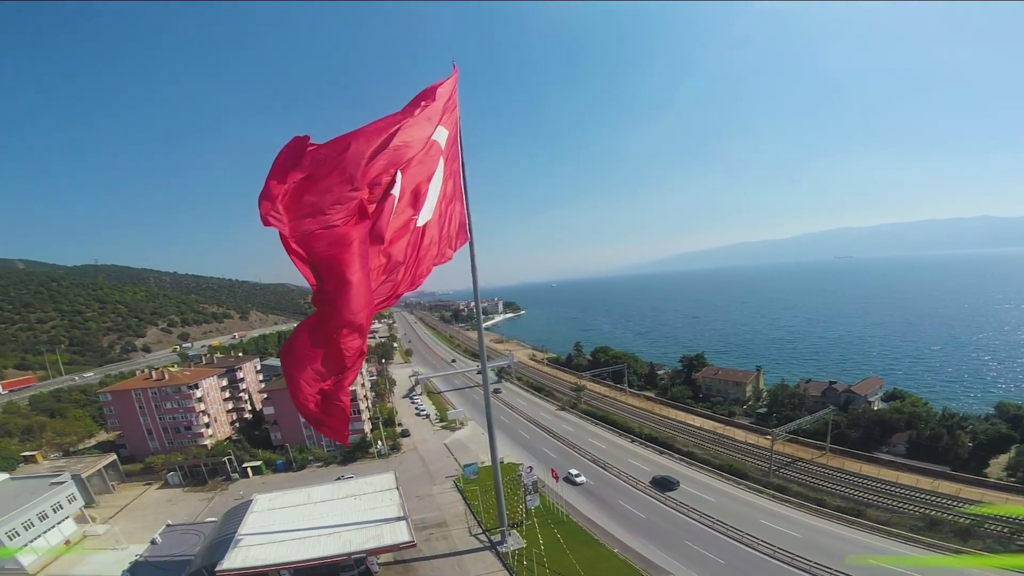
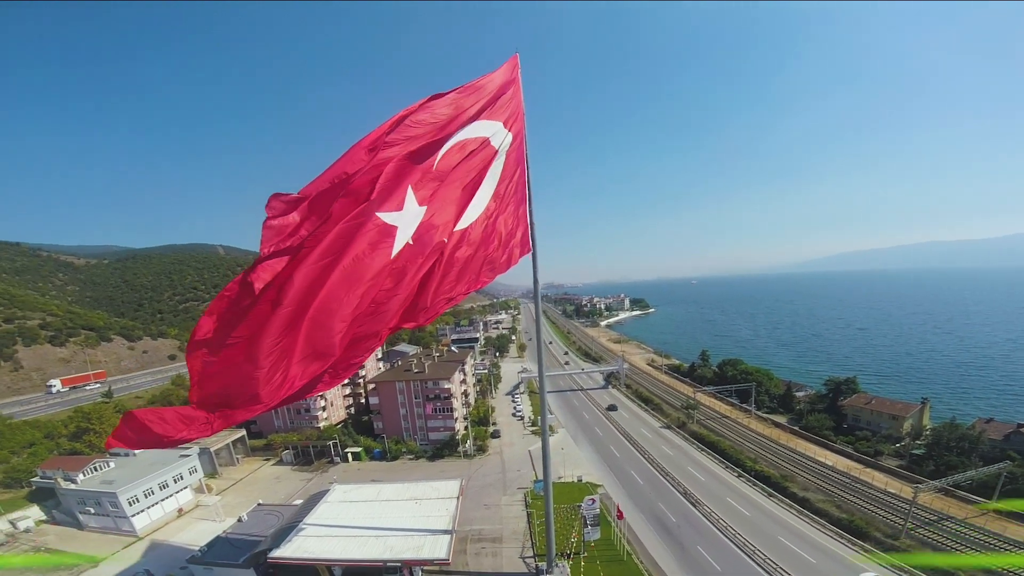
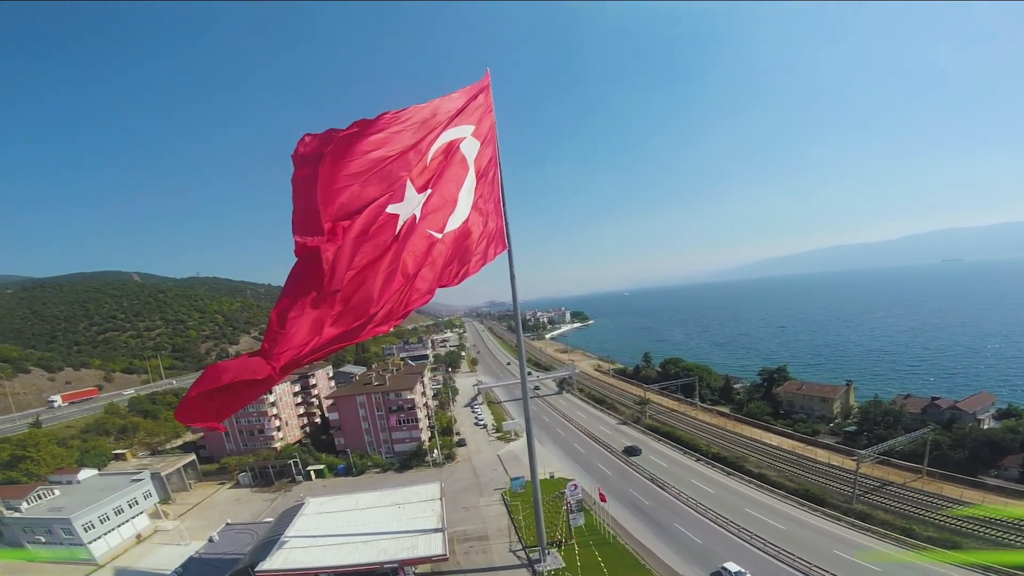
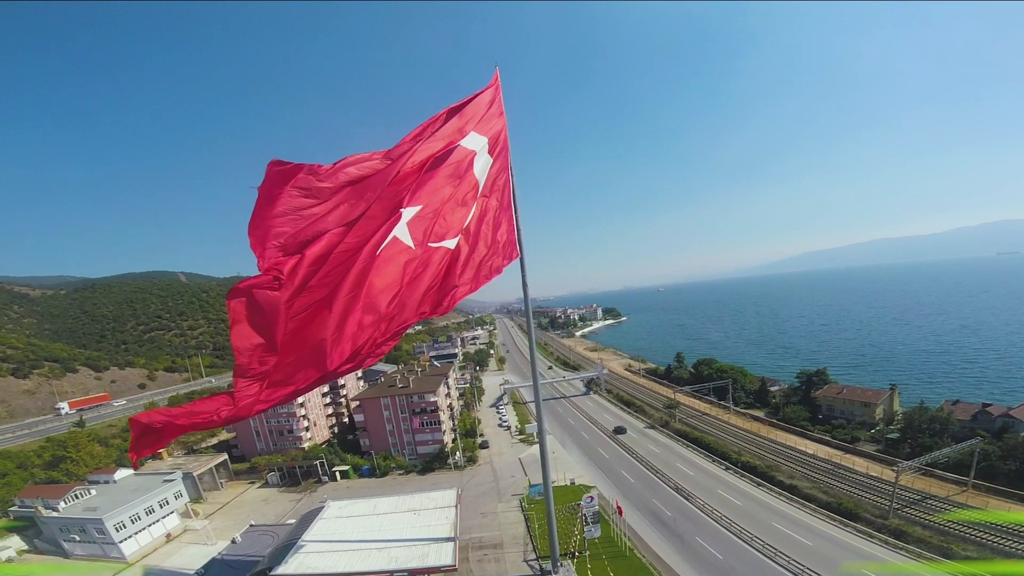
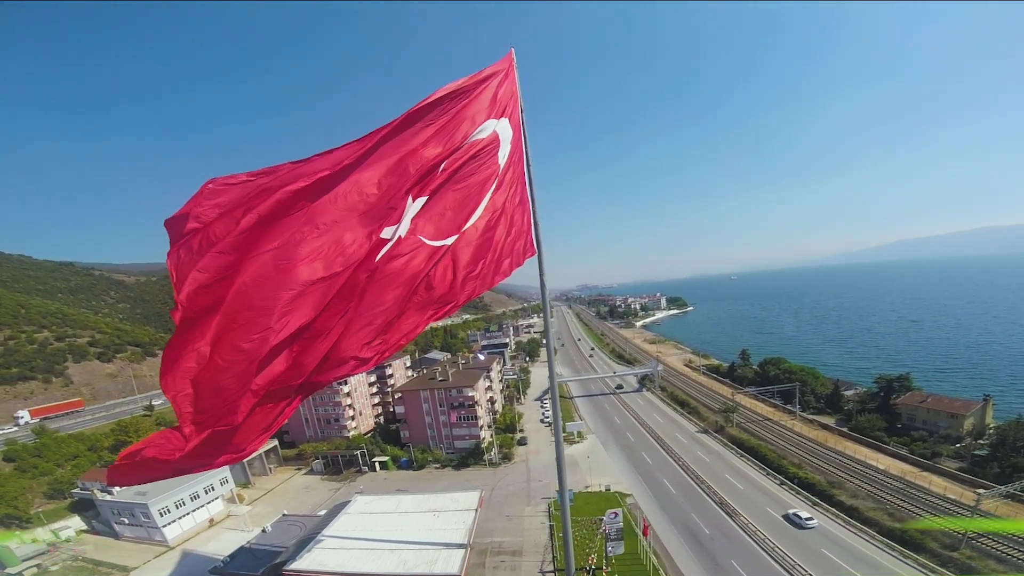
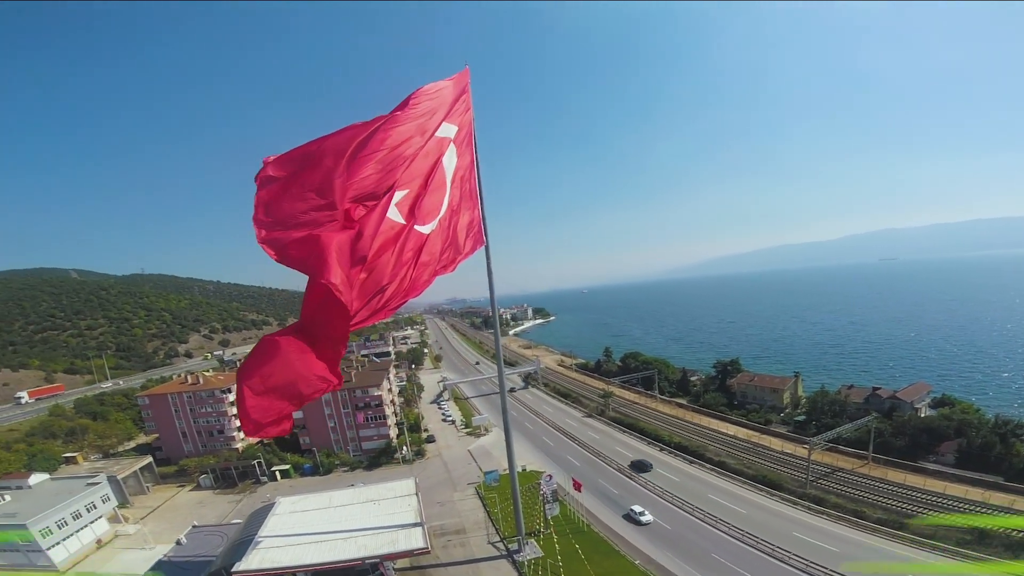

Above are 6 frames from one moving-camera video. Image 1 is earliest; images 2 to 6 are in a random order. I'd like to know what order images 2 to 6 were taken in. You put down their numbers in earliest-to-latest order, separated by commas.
6, 3, 4, 2, 5
